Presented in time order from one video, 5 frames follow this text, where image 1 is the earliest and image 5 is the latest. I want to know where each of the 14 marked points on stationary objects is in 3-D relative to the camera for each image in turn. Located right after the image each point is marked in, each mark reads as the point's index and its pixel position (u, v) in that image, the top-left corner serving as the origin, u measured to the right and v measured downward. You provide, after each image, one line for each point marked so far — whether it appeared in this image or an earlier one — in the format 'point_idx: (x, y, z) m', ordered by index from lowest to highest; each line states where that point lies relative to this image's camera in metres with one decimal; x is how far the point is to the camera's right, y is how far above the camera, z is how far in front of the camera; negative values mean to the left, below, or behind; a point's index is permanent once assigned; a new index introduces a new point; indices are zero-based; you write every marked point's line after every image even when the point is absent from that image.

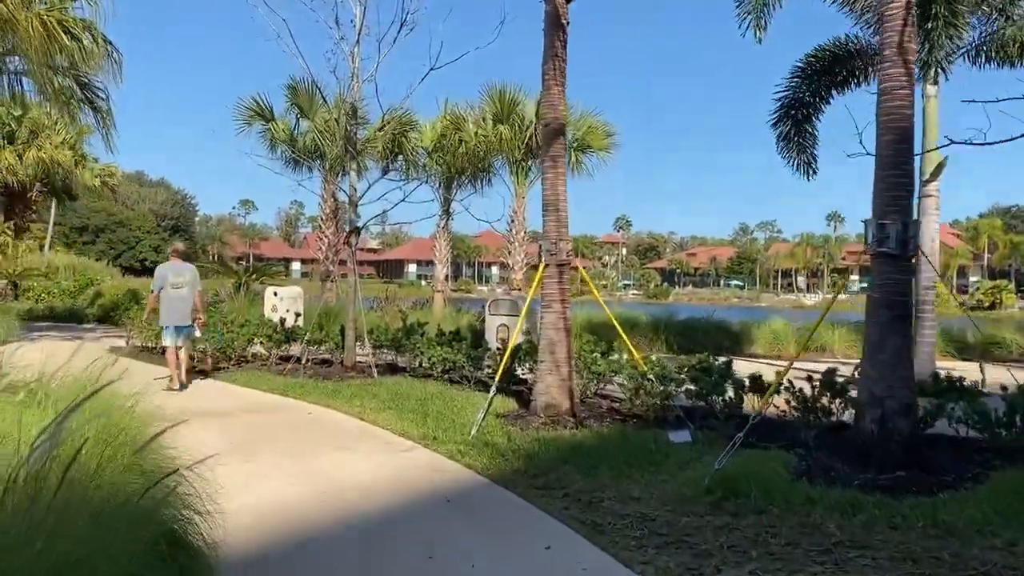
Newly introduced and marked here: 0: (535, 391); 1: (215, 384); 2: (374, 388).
0: (+0.2, -0.8, +7.1) m
1: (-3.2, -1.1, +9.4) m
2: (-1.4, -1.0, +8.7) m
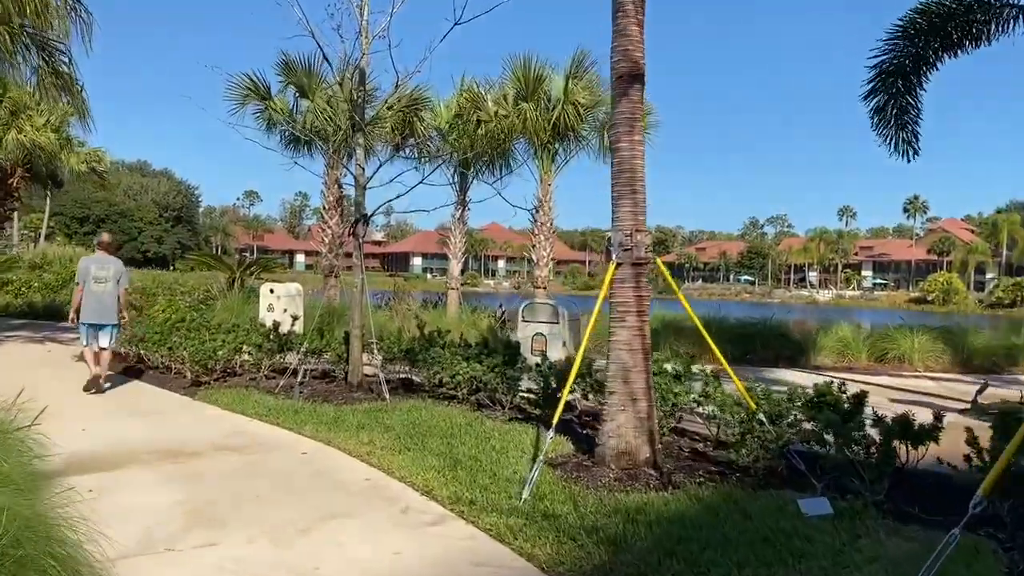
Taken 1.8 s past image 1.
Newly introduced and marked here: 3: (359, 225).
0: (+0.5, -0.9, +5.3) m
1: (-2.8, -1.1, +7.7) m
2: (-1.0, -1.0, +6.9) m
3: (-1.5, +0.6, +8.3) m
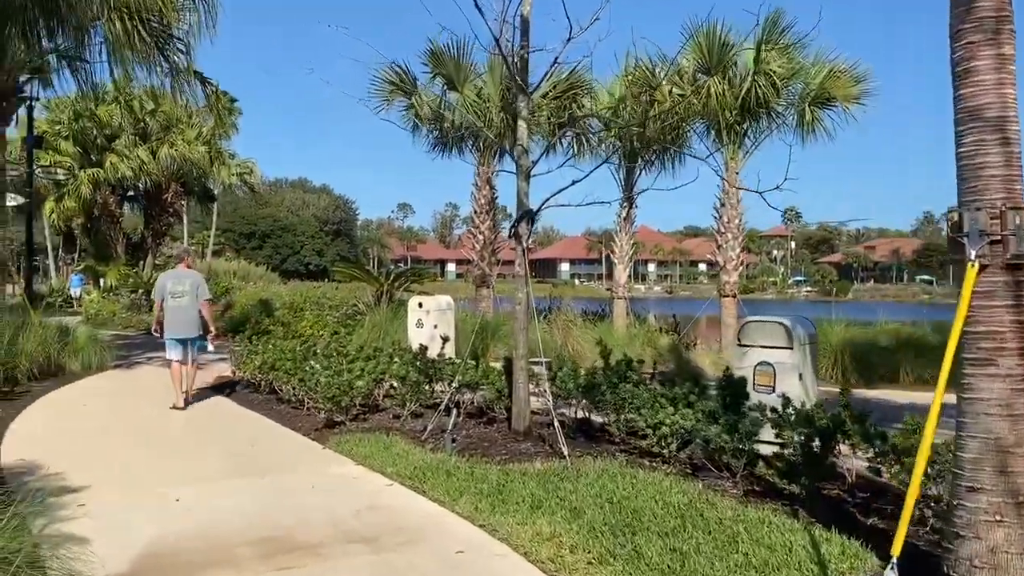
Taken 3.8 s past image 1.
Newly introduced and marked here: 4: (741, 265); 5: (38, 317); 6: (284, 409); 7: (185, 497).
0: (+1.6, -1.0, +3.1) m
1: (-1.4, -1.2, +6.0) m
2: (+0.3, -1.1, +5.0) m
3: (+0.1, +0.5, +6.4) m
4: (+3.3, +0.3, +12.6) m
5: (-5.9, -0.4, +10.8) m
6: (-2.2, -1.1, +8.2) m
7: (-2.0, -1.3, +5.2) m
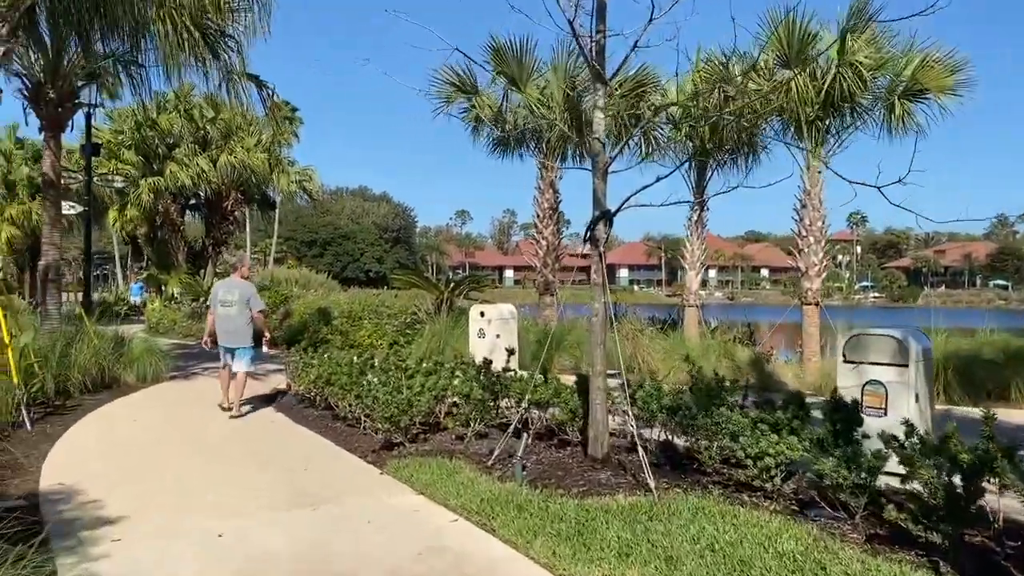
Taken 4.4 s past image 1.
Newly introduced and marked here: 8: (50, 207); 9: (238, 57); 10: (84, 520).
0: (+1.9, -1.0, +2.4) m
1: (-0.9, -1.3, +5.5) m
2: (+0.7, -1.2, +4.3) m
3: (+0.6, +0.4, +5.8) m
4: (+4.2, +0.2, +11.8) m
5: (-5.1, -0.5, +10.5) m
6: (-1.5, -1.2, +7.7) m
7: (-1.5, -1.3, +4.7) m
8: (-5.8, +1.0, +10.9) m
9: (-3.5, +2.9, +11.1) m
10: (-2.4, -1.3, +4.9) m
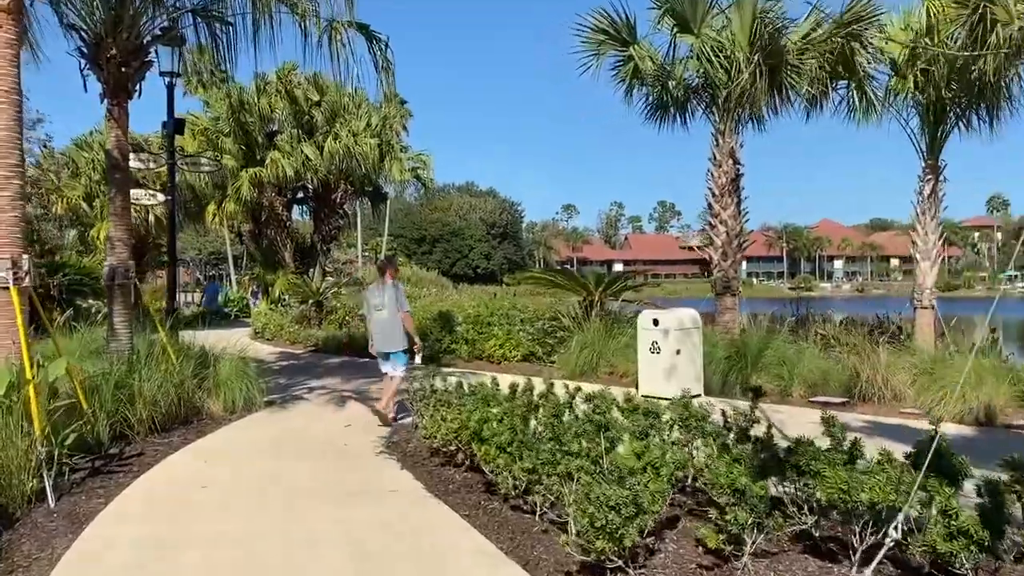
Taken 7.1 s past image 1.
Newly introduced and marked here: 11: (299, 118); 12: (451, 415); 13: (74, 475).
0: (+2.6, -1.0, -0.6) m
1: (+0.3, -1.3, +2.8) m
2: (+1.7, -1.2, +1.4) m
3: (+1.8, +0.4, +2.9) m
4: (+6.1, +0.3, +8.4) m
5: (-3.3, -0.5, +8.3) m
6: (-0.1, -1.3, +5.1) m
7: (-0.5, -1.4, +2.1) m
8: (-4.0, +0.9, +8.7) m
9: (-1.7, +2.9, +8.7) m
10: (-1.3, -1.4, +2.4) m
11: (-4.6, +3.7, +18.9) m
12: (-0.4, -0.9, +6.0) m
13: (-2.9, -1.2, +5.8) m
